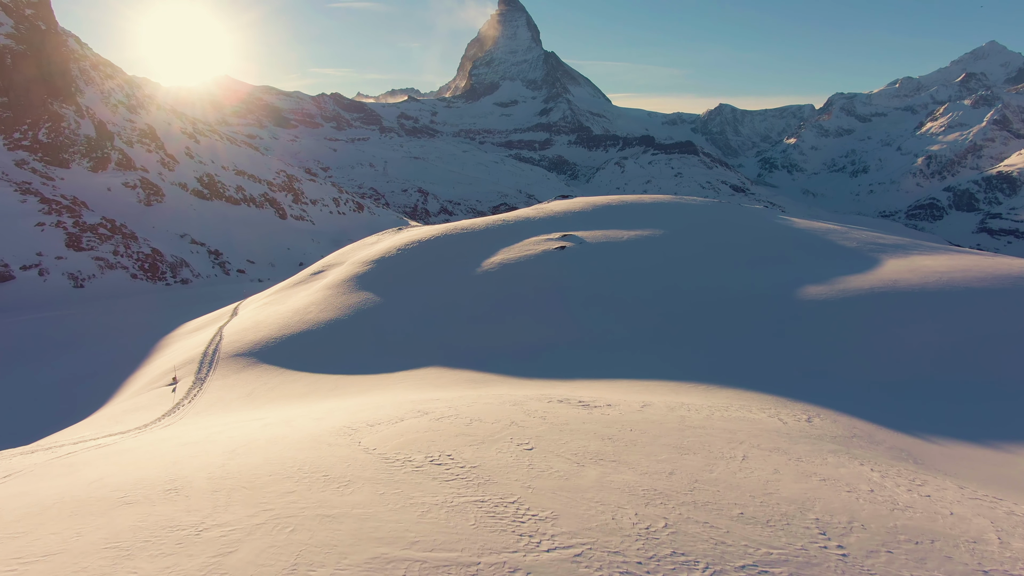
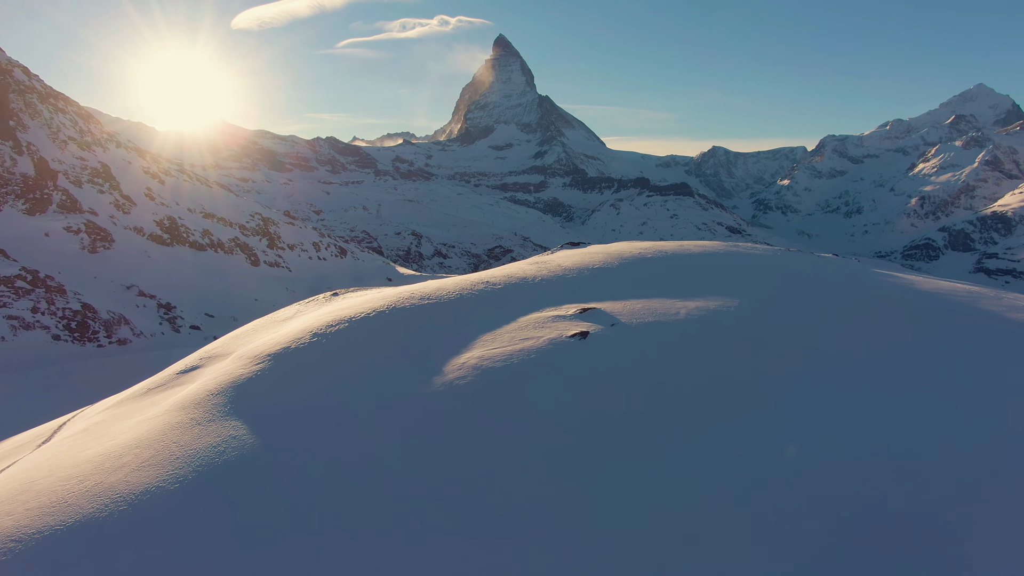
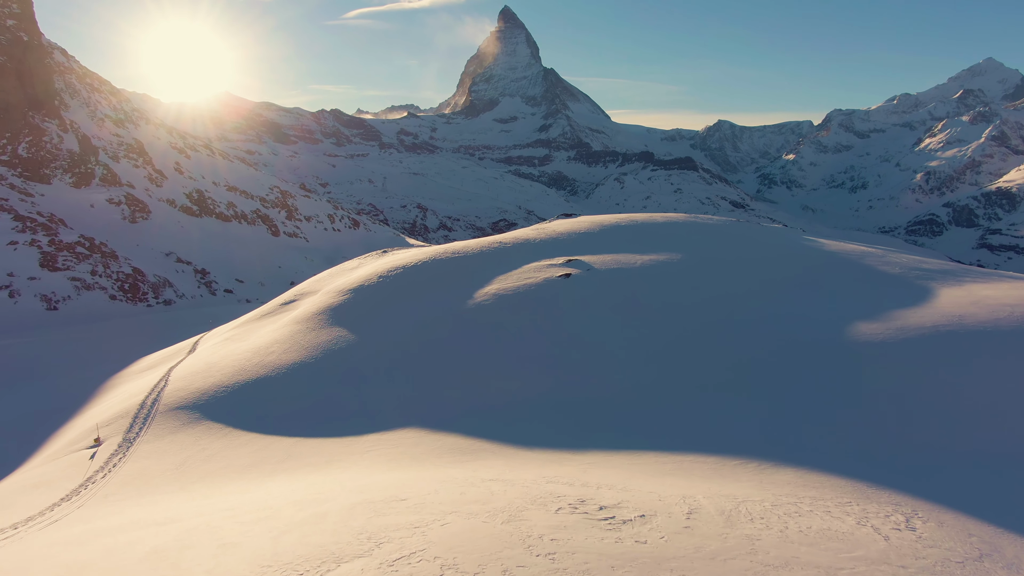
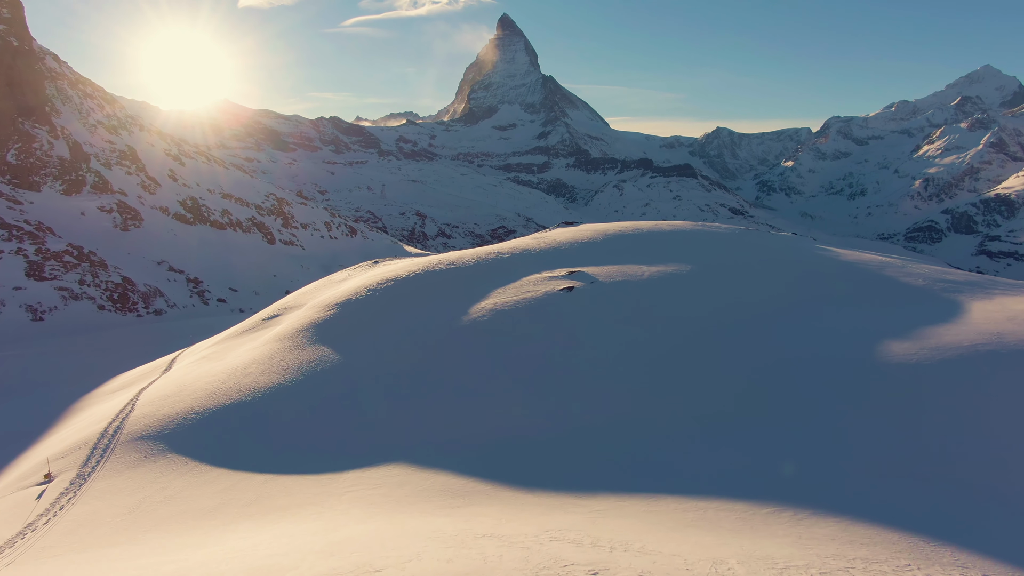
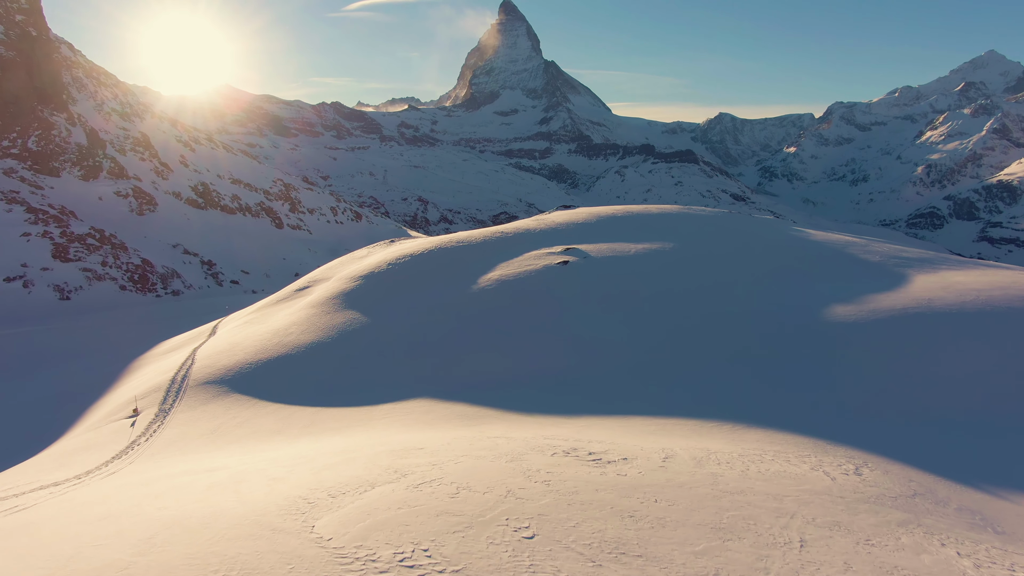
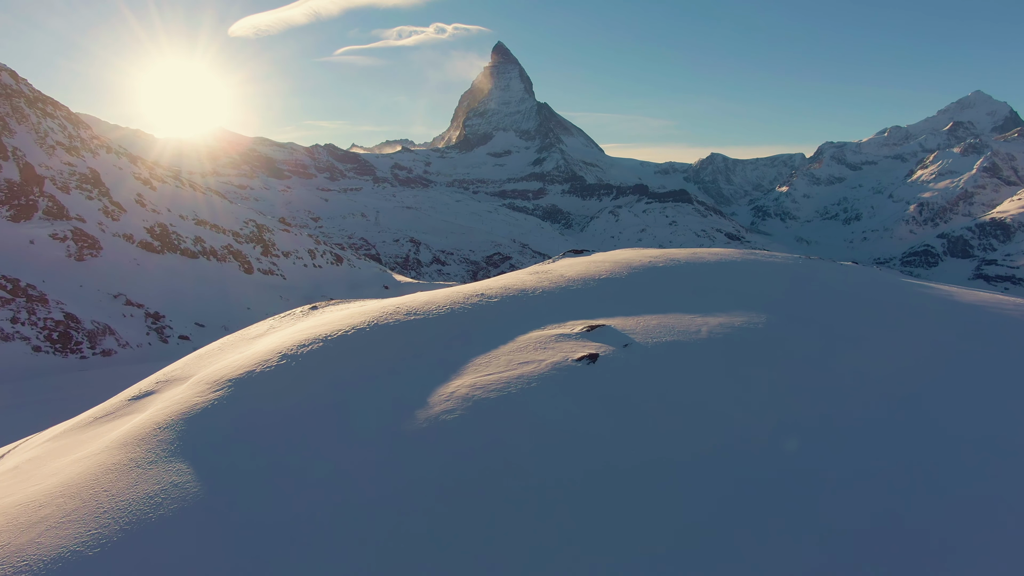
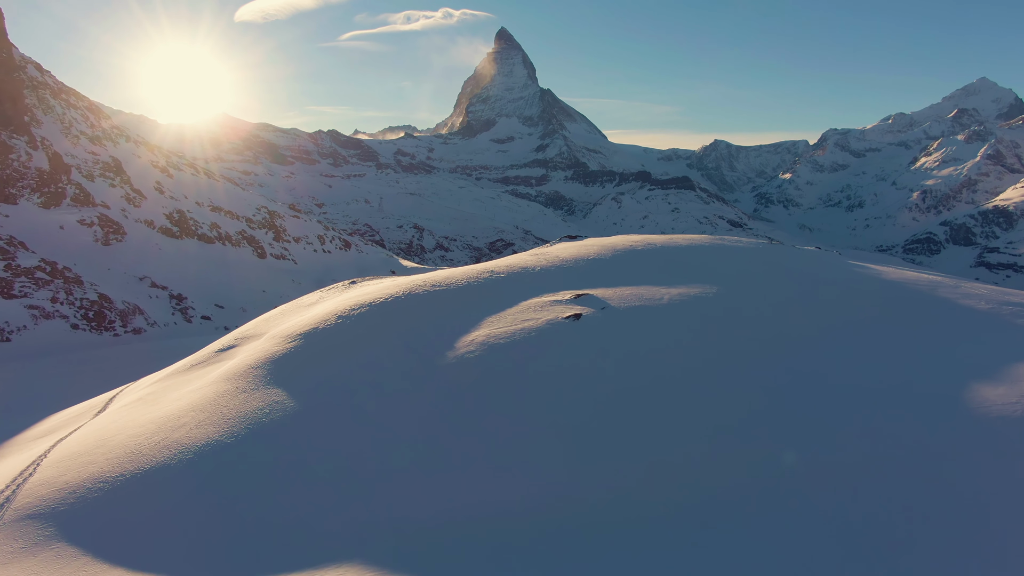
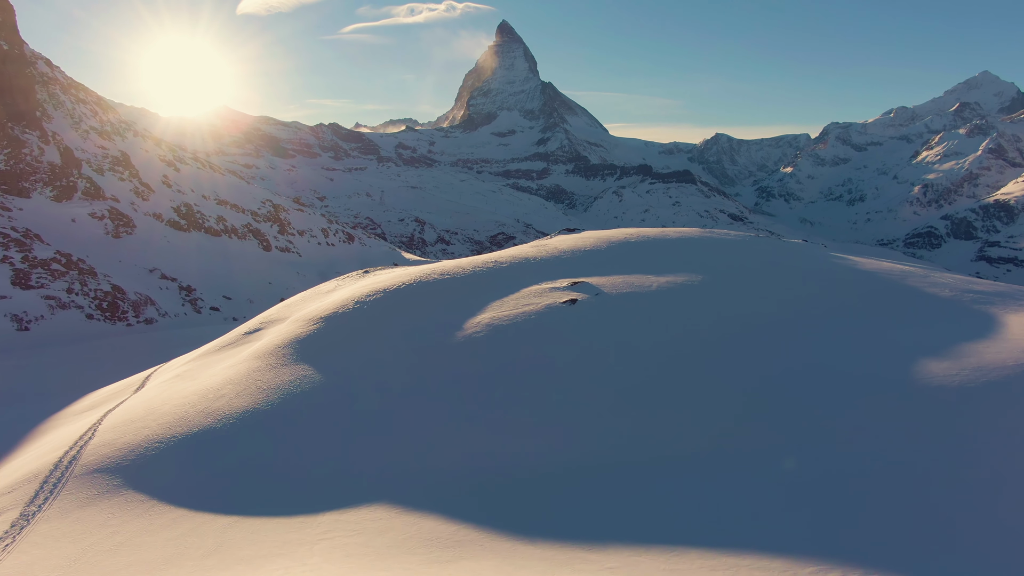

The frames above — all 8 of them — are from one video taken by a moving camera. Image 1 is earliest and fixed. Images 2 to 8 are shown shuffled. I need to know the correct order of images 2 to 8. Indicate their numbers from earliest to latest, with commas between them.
5, 3, 4, 8, 7, 2, 6
